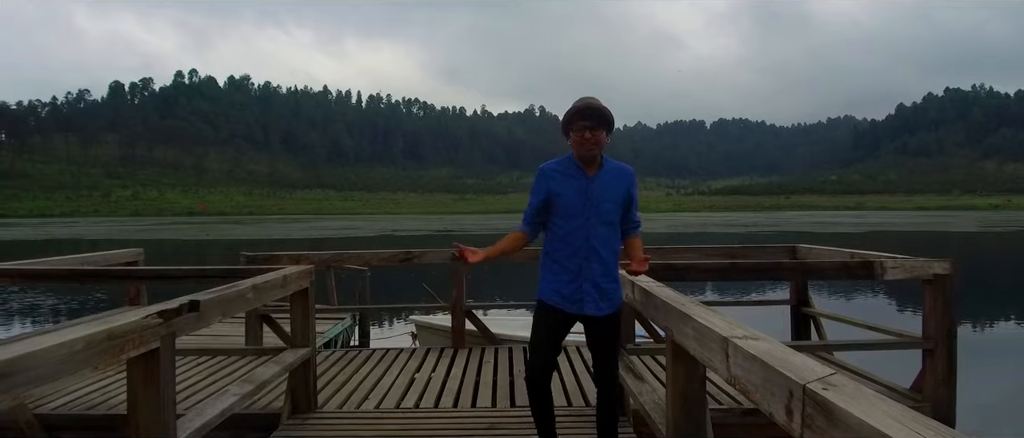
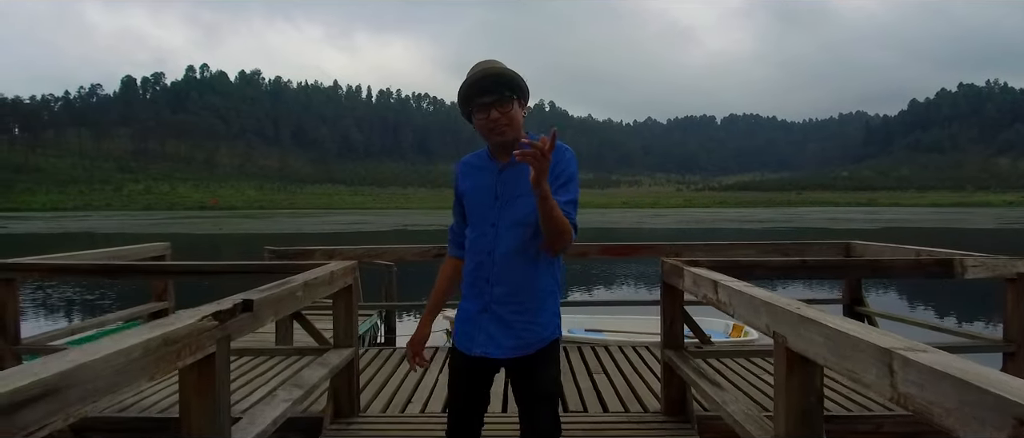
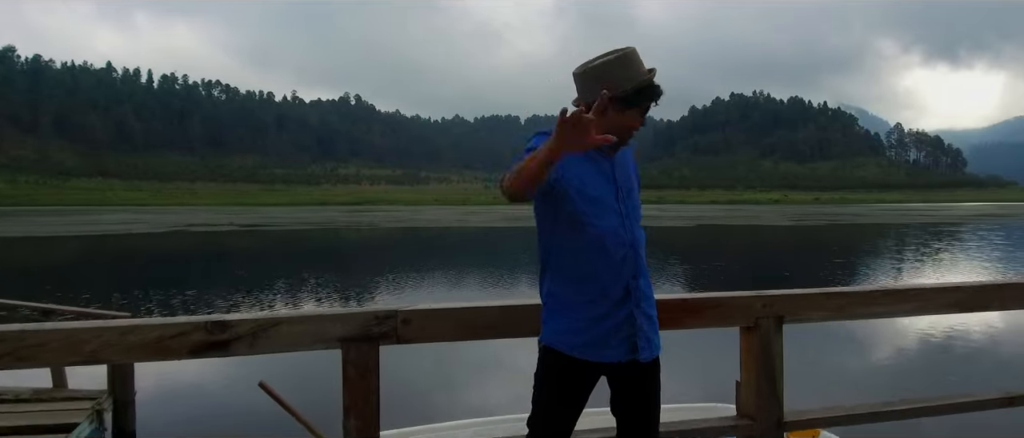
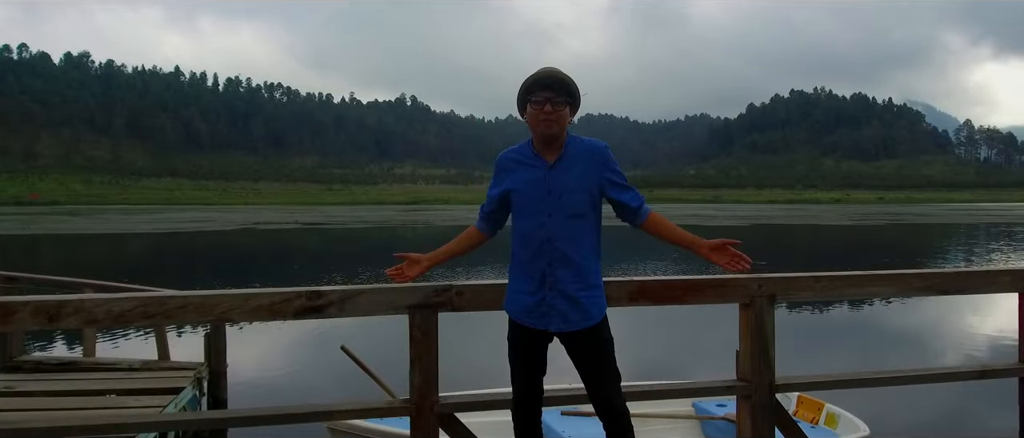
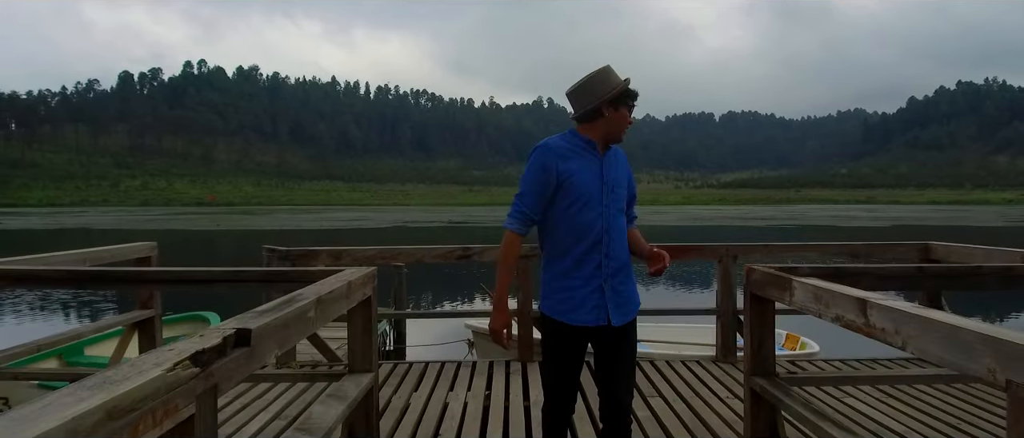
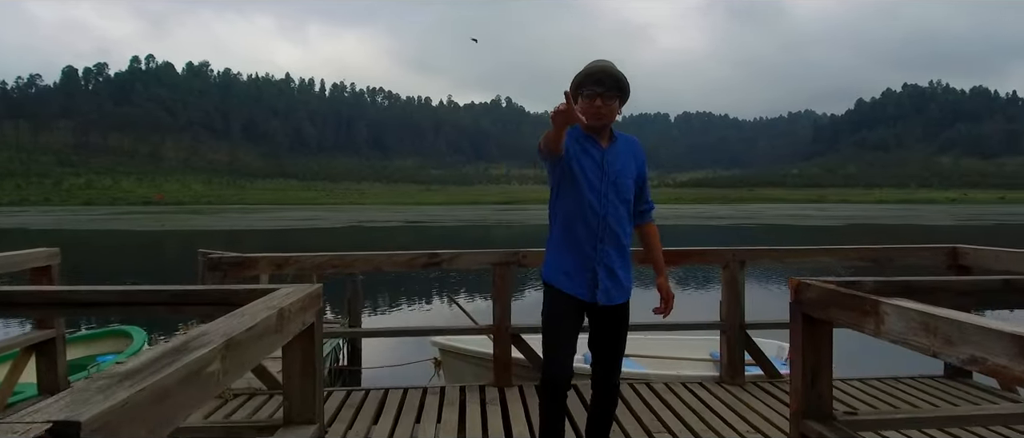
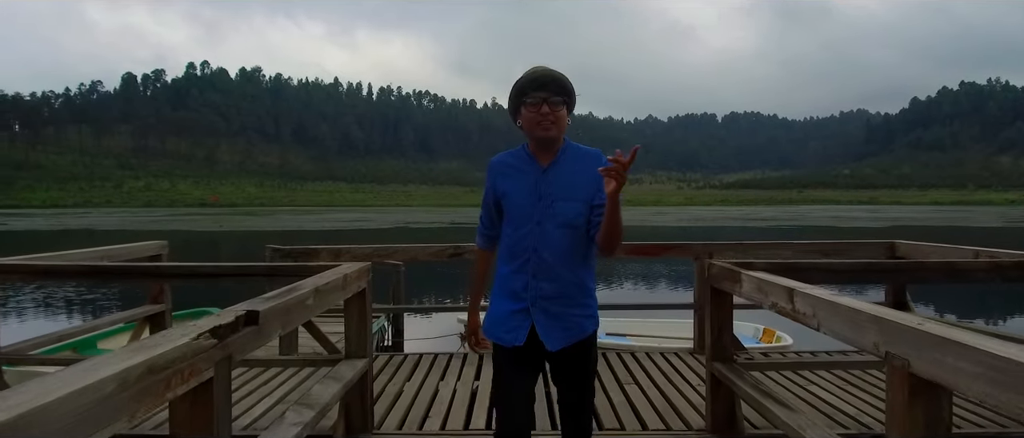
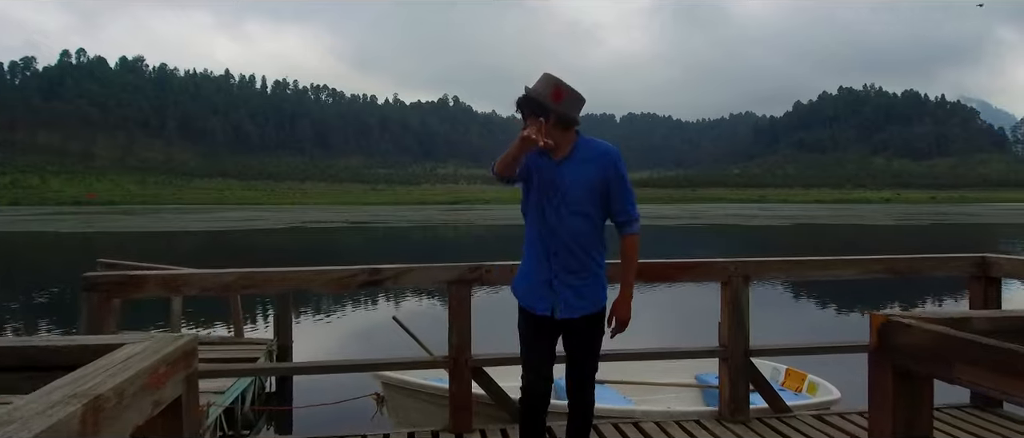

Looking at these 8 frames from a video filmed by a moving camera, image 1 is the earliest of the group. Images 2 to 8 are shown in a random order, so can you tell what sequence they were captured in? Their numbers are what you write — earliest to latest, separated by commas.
2, 7, 5, 6, 8, 4, 3
